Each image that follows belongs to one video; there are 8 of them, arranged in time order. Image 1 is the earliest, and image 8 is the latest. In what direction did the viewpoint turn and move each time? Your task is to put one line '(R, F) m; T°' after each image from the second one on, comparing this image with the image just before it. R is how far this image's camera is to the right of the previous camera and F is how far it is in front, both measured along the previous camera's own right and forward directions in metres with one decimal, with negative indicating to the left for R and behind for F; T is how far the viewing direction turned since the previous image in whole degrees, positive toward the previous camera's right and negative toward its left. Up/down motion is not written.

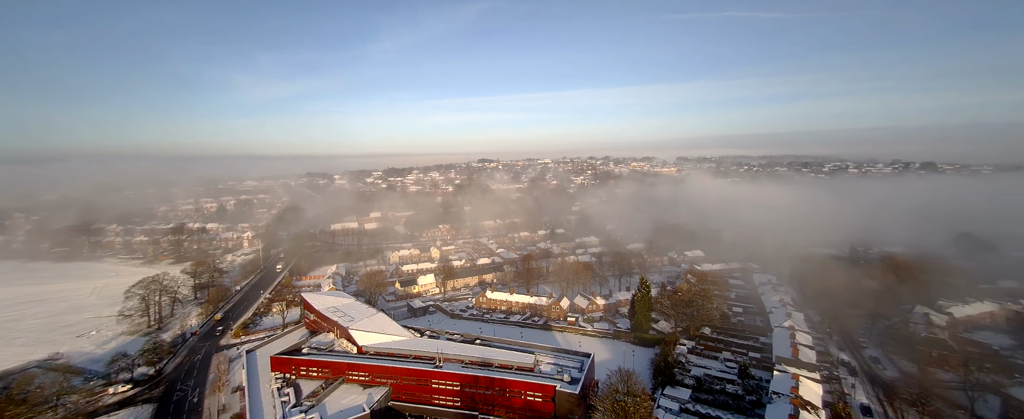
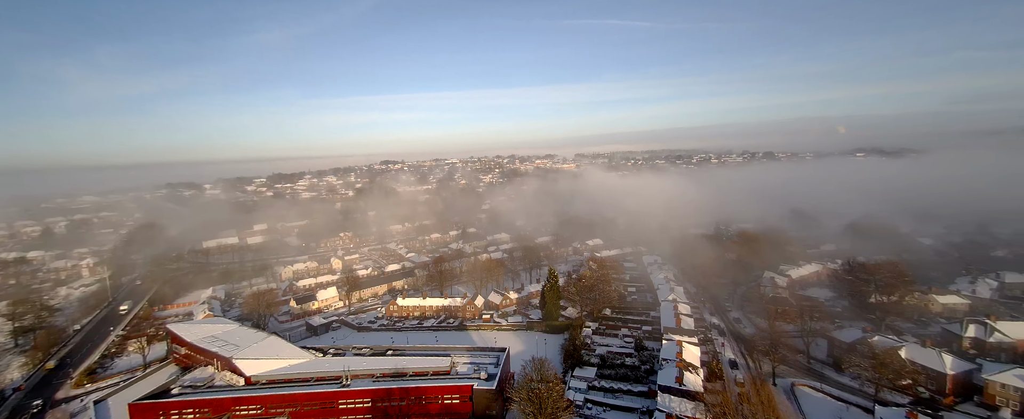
(+0.4, -0.1) m; +13°
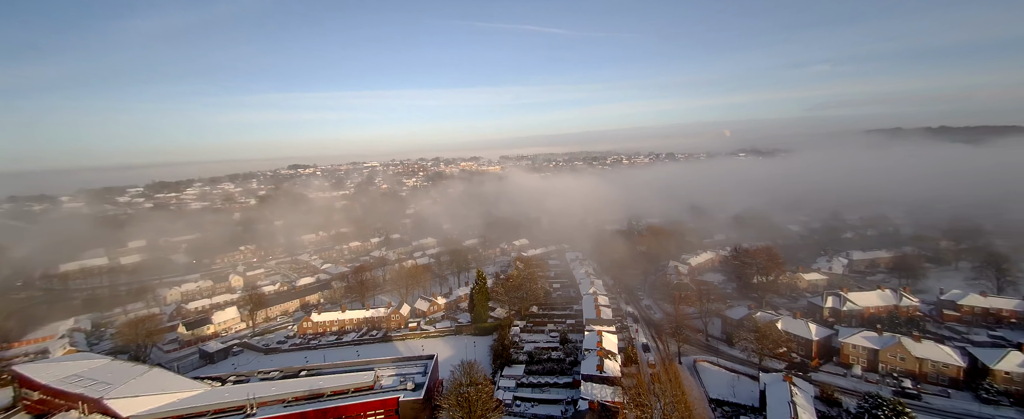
(+0.4, -0.1) m; +10°
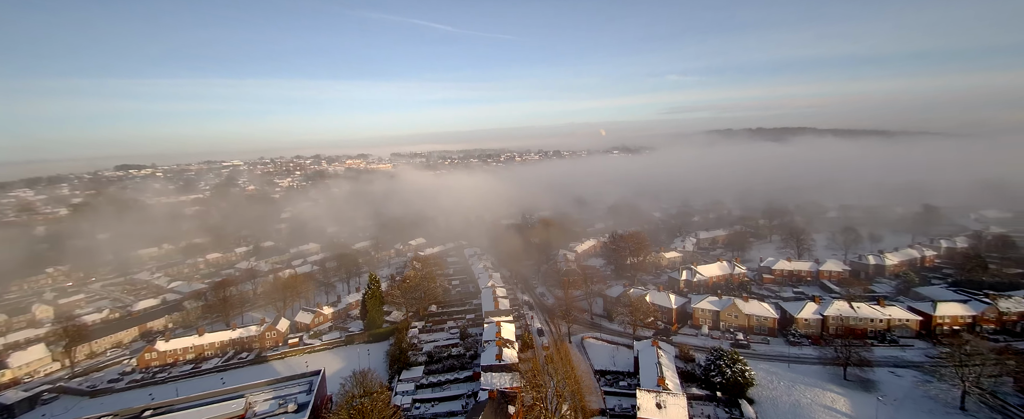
(+0.5, -0.1) m; +15°
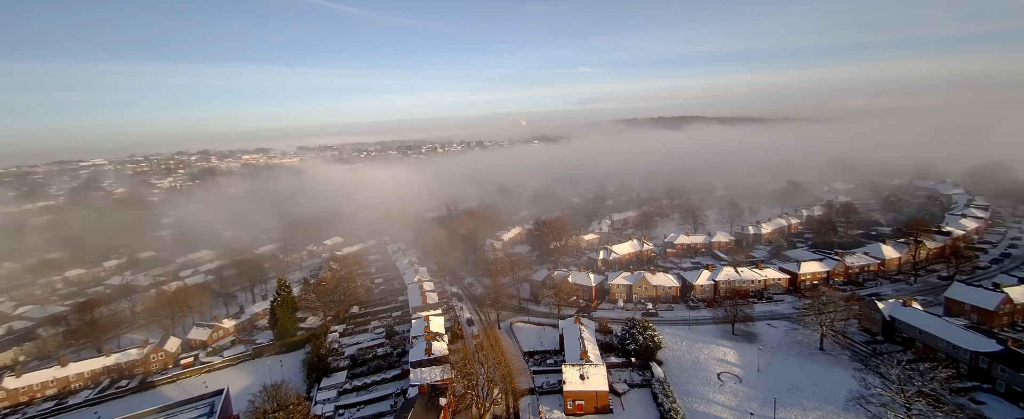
(+0.3, -0.1) m; +11°
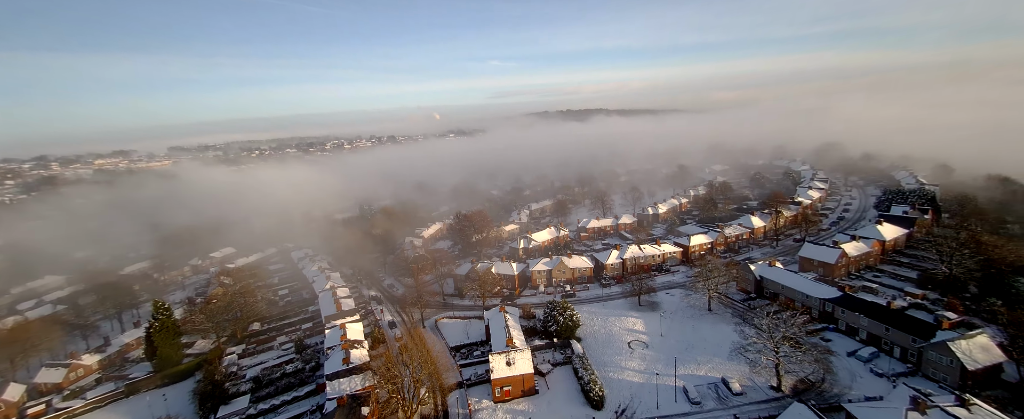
(+0.4, -0.1) m; +11°
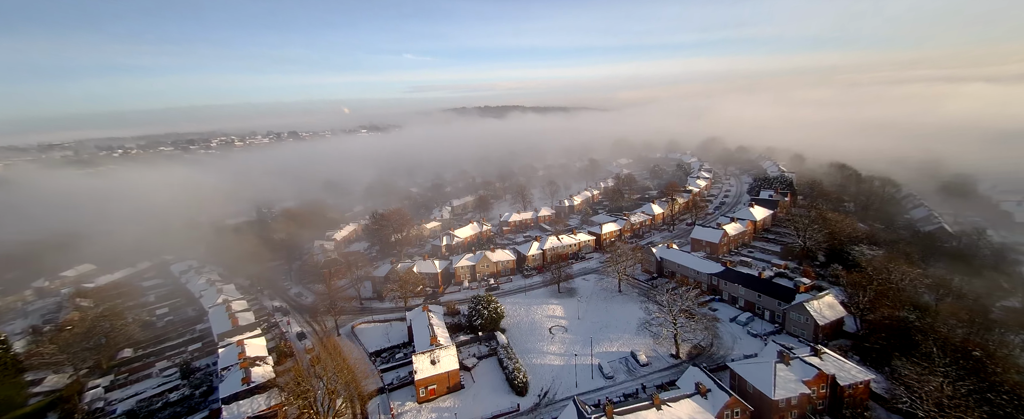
(+0.4, -0.1) m; +11°
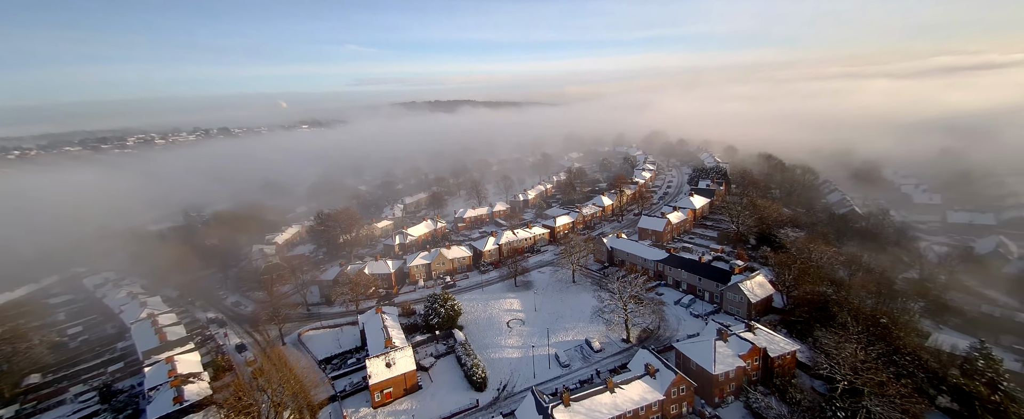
(+0.2, 0.0) m; +6°
